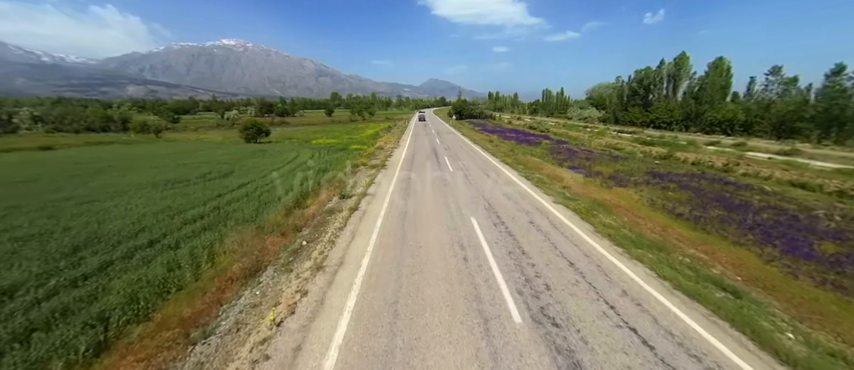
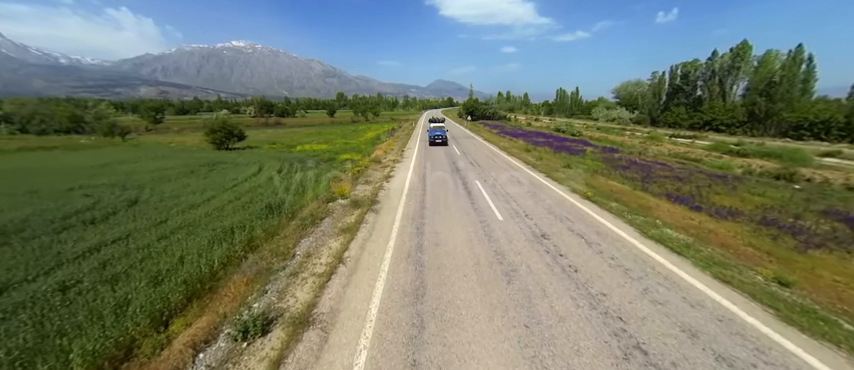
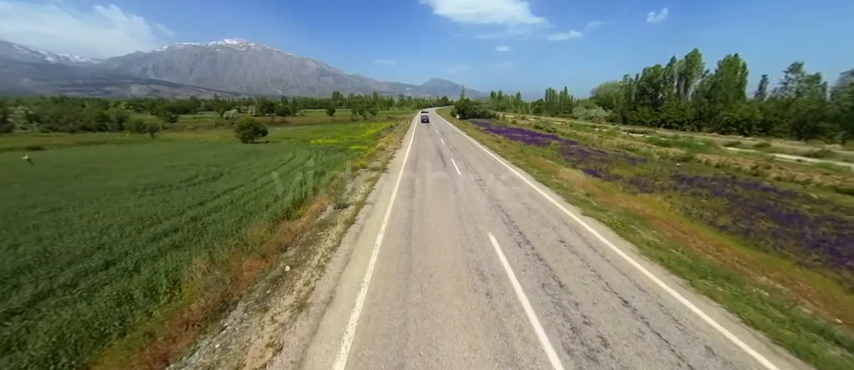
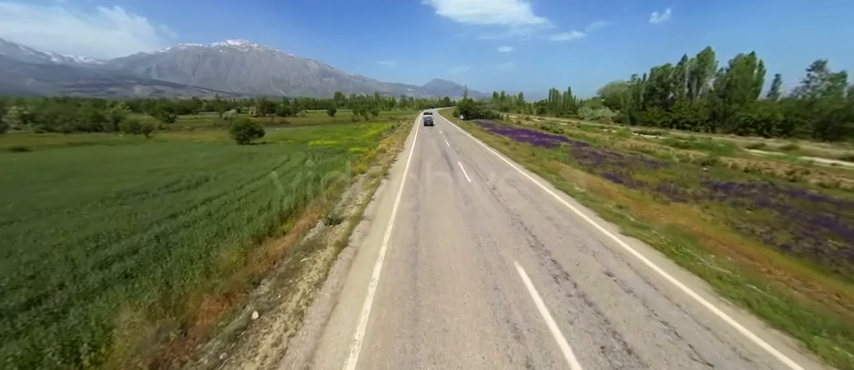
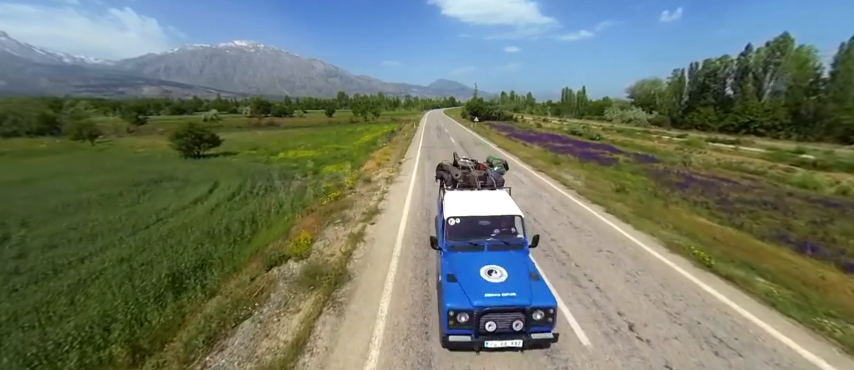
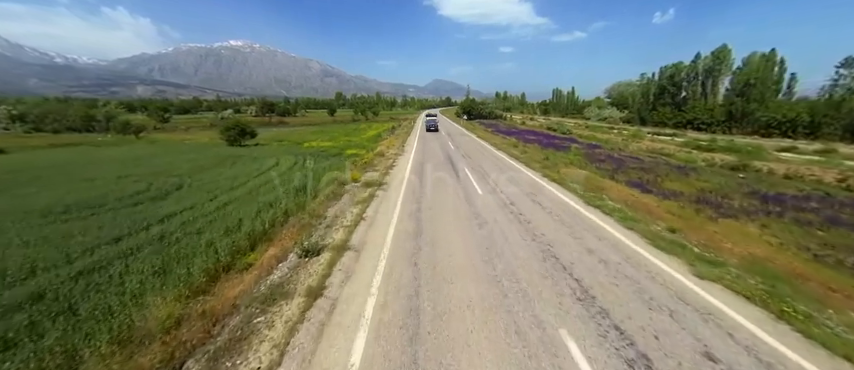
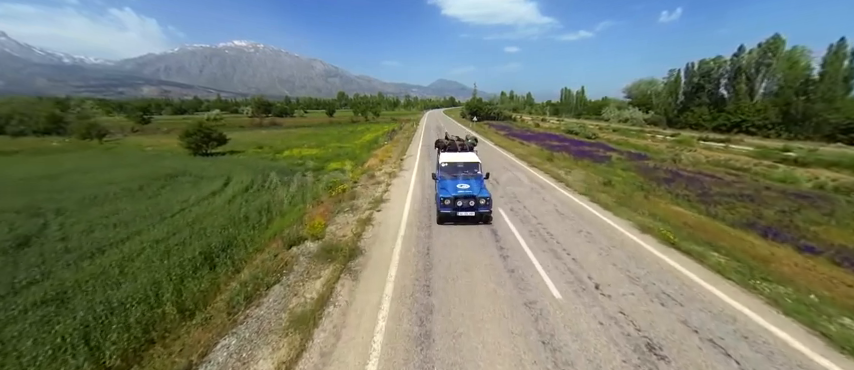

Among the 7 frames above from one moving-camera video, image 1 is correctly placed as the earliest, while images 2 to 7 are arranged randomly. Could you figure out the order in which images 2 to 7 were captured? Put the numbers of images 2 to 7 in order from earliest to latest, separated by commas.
3, 4, 6, 2, 7, 5
